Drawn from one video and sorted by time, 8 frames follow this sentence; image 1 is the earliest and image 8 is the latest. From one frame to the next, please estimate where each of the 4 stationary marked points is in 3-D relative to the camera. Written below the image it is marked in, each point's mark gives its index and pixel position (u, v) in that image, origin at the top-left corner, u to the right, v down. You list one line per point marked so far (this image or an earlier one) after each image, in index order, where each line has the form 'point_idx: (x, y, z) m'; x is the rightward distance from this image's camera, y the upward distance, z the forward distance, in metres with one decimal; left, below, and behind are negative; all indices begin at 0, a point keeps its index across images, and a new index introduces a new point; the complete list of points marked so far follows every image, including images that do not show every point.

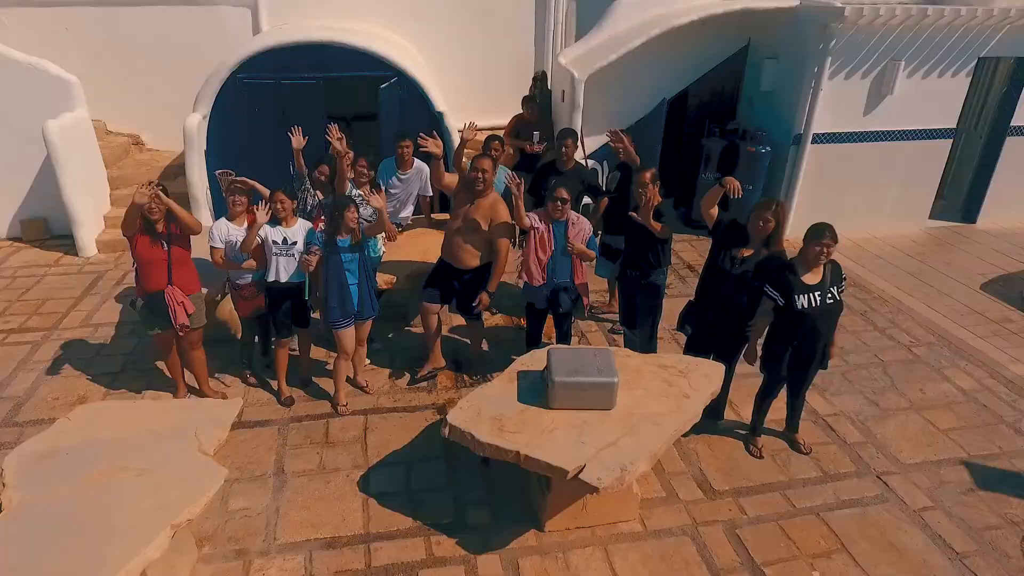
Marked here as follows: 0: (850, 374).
0: (+2.5, -0.6, +4.8) m
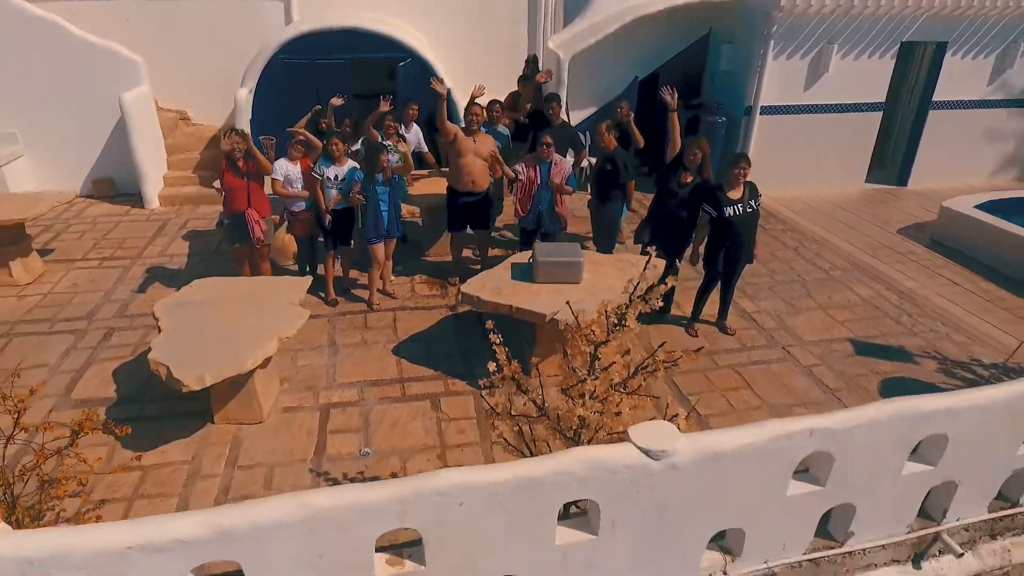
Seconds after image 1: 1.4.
0: (+2.5, 0.0, +6.1) m
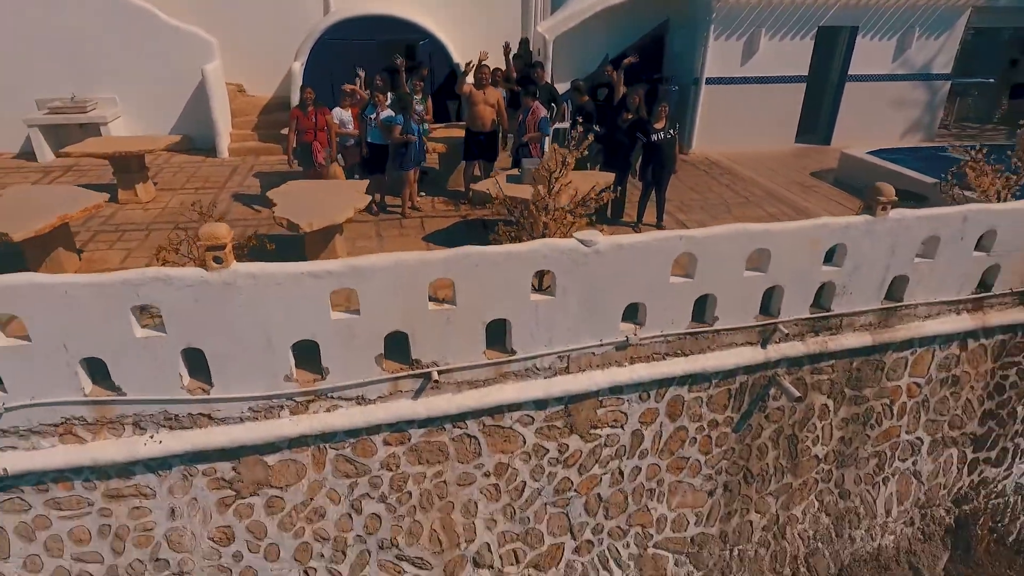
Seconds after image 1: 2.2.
0: (+2.4, +1.0, +8.2) m
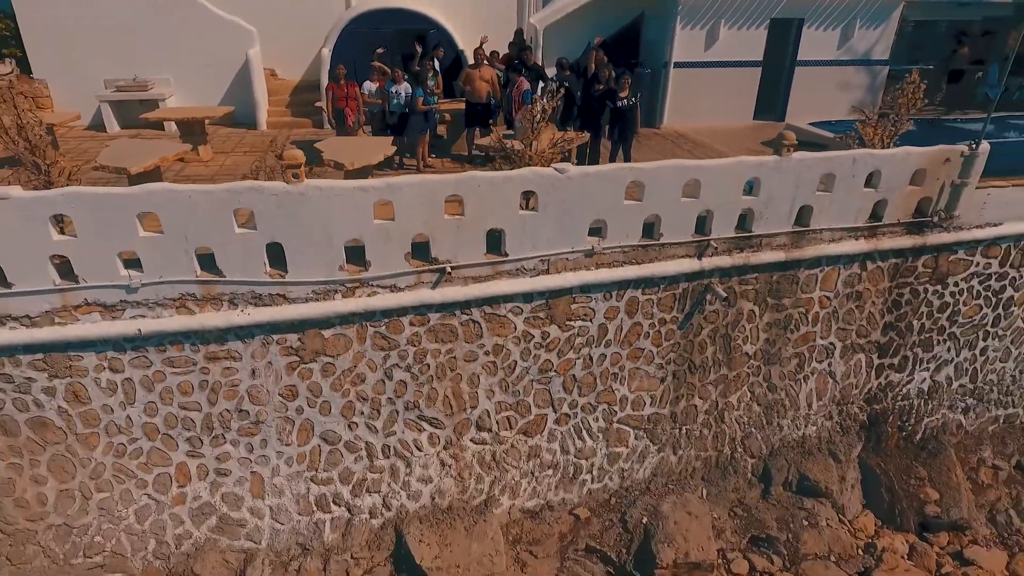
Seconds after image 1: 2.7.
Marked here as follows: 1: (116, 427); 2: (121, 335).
0: (+2.4, +1.9, +9.9) m
1: (-4.0, -1.4, +6.5) m
2: (-3.7, -0.4, +6.1) m
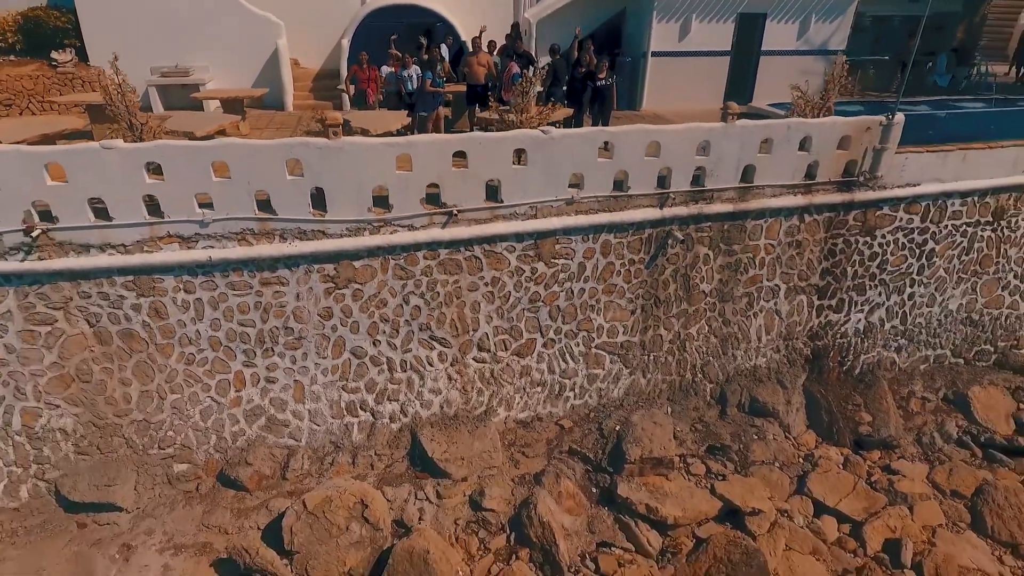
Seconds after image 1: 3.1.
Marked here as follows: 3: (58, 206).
0: (+2.3, +2.6, +11.4) m
1: (-4.0, -0.6, +8.1) m
2: (-3.7, +0.3, +7.7) m
3: (-5.0, +0.9, +7.2) m
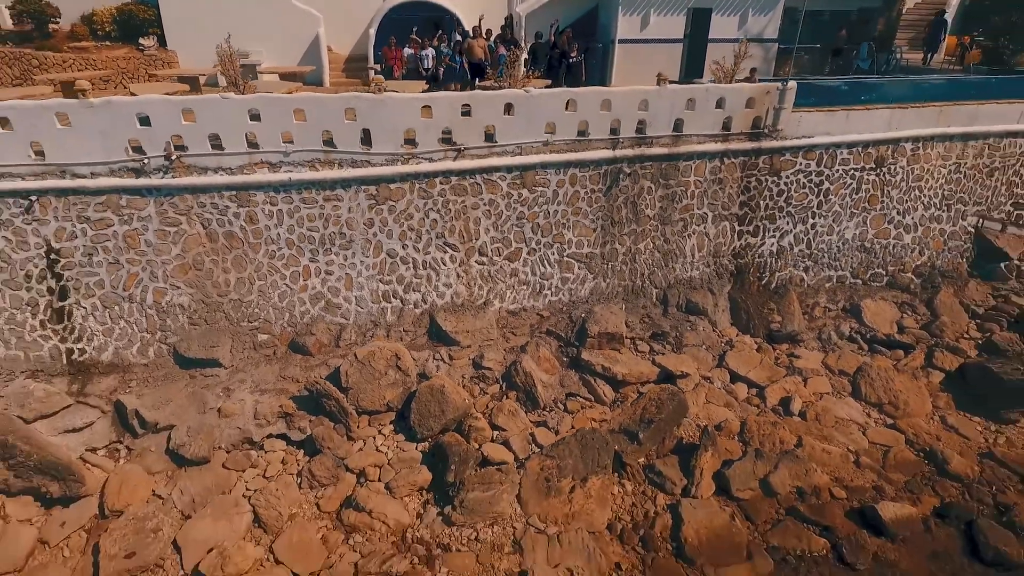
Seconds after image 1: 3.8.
0: (+2.1, +4.1, +14.6) m
1: (-4.2, +0.8, +11.3) m
2: (-3.9, +1.8, +10.9) m
3: (-5.2, +2.4, +10.4) m
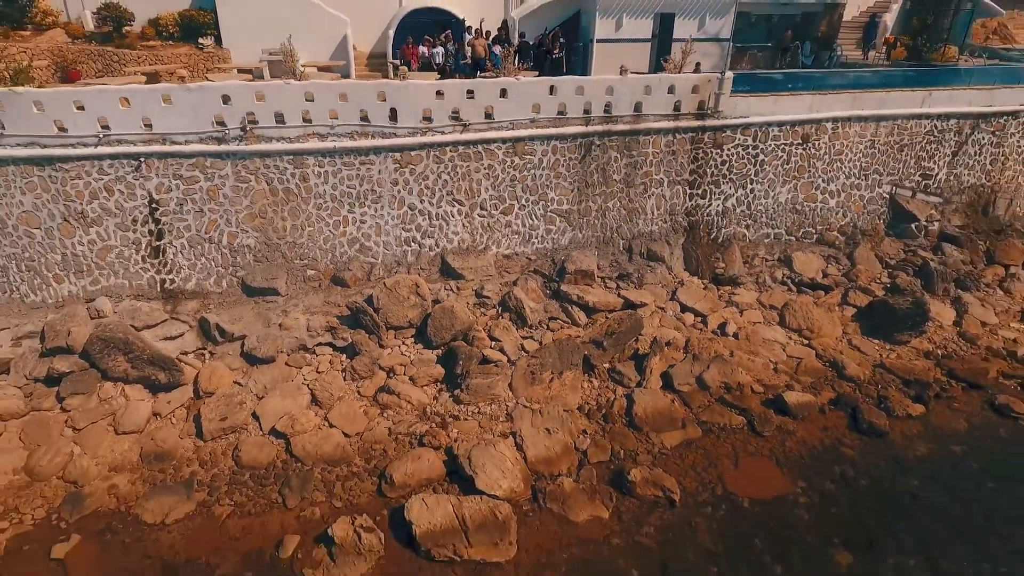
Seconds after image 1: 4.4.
0: (+2.0, +5.4, +17.9) m
1: (-4.3, +2.1, +14.5) m
2: (-4.0, +3.0, +14.1) m
3: (-5.3, +3.6, +13.7) m
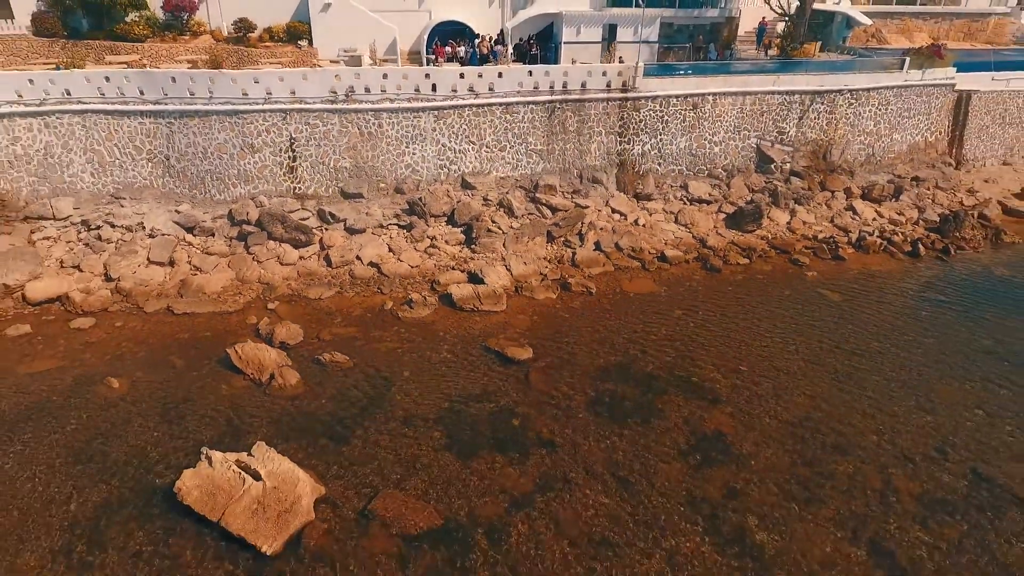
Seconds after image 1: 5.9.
0: (+1.7, +8.9, +27.3) m
1: (-4.6, +5.6, +23.9) m
2: (-4.3, +6.6, +23.5) m
3: (-5.6, +7.1, +23.1) m
